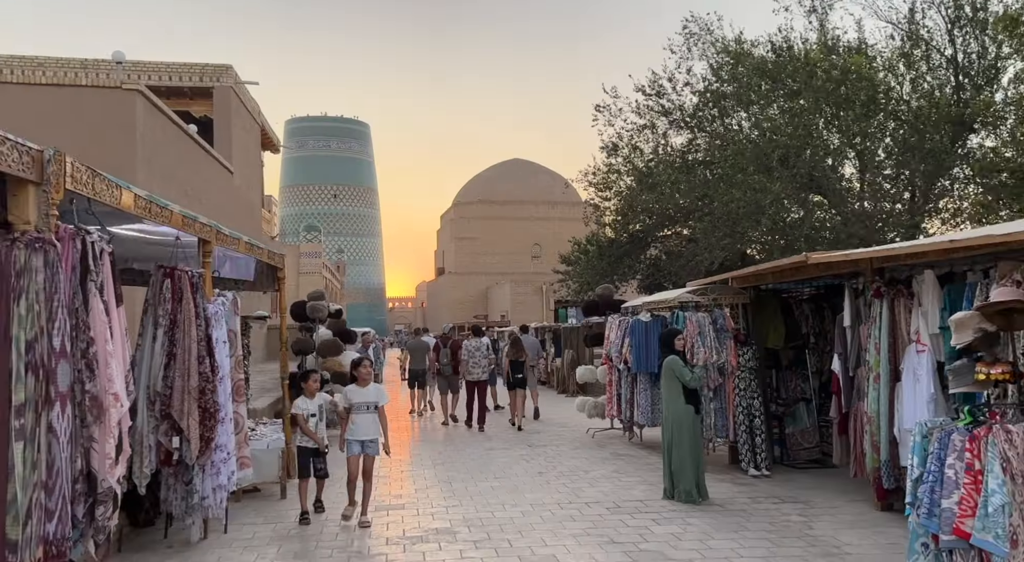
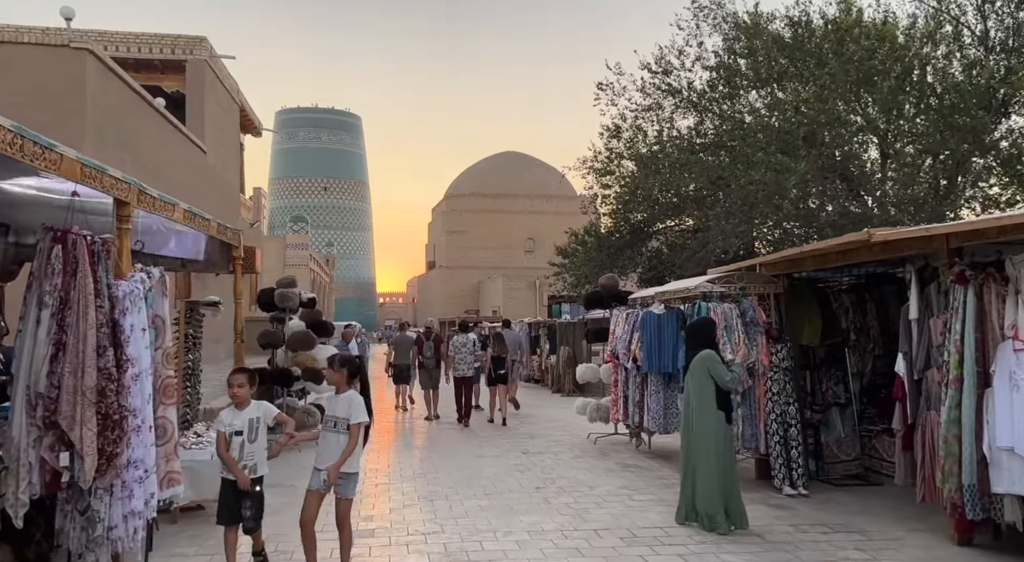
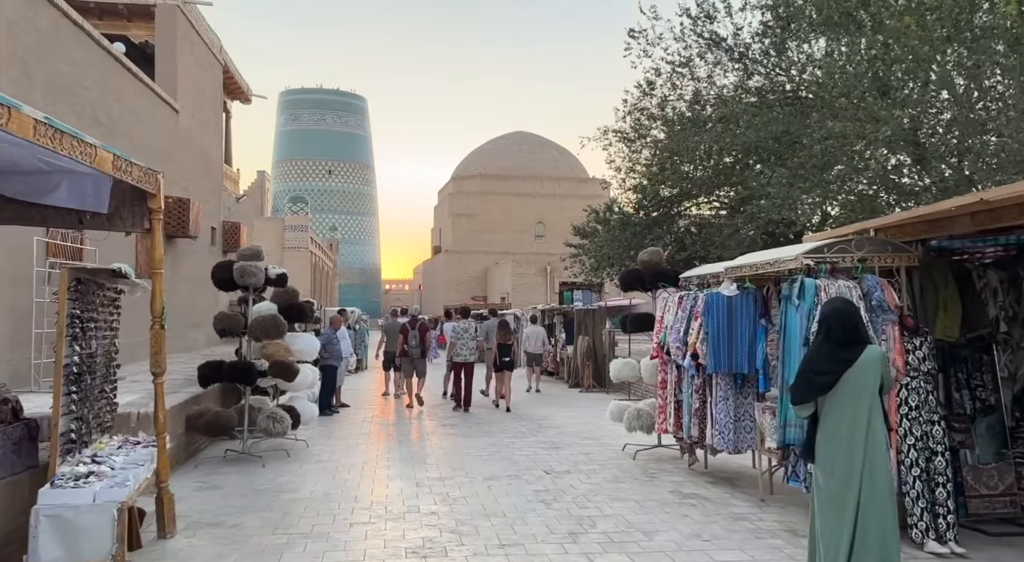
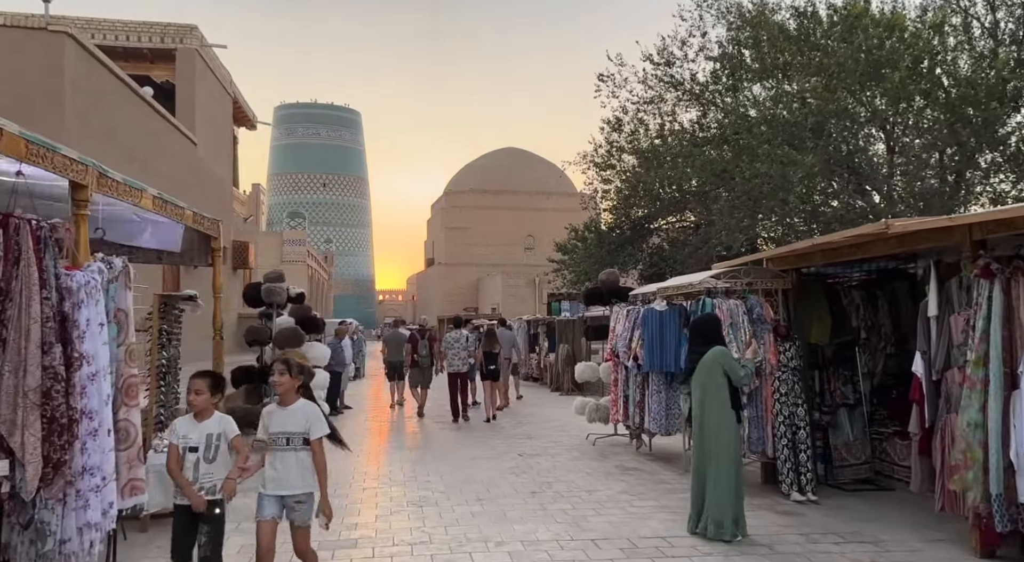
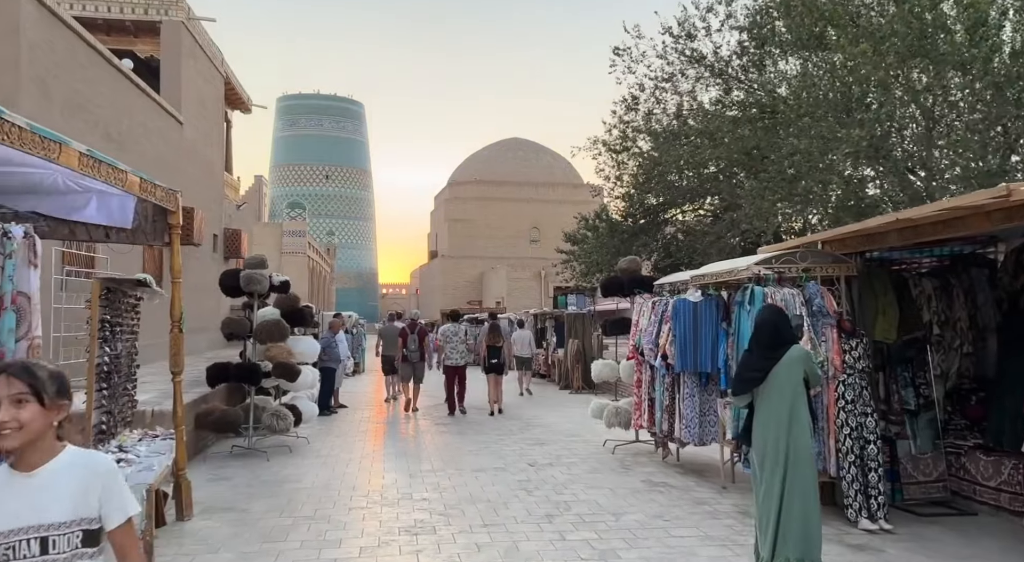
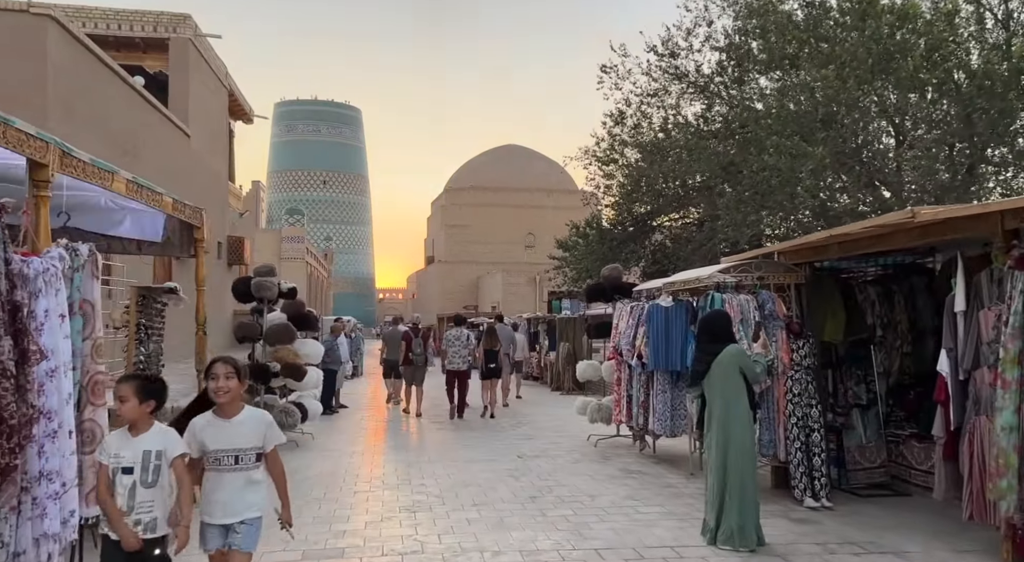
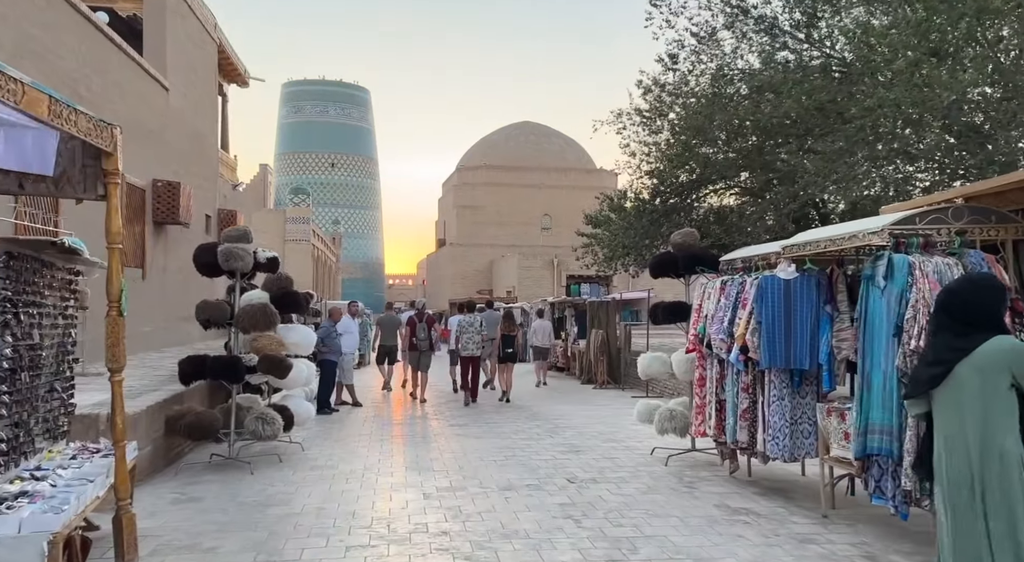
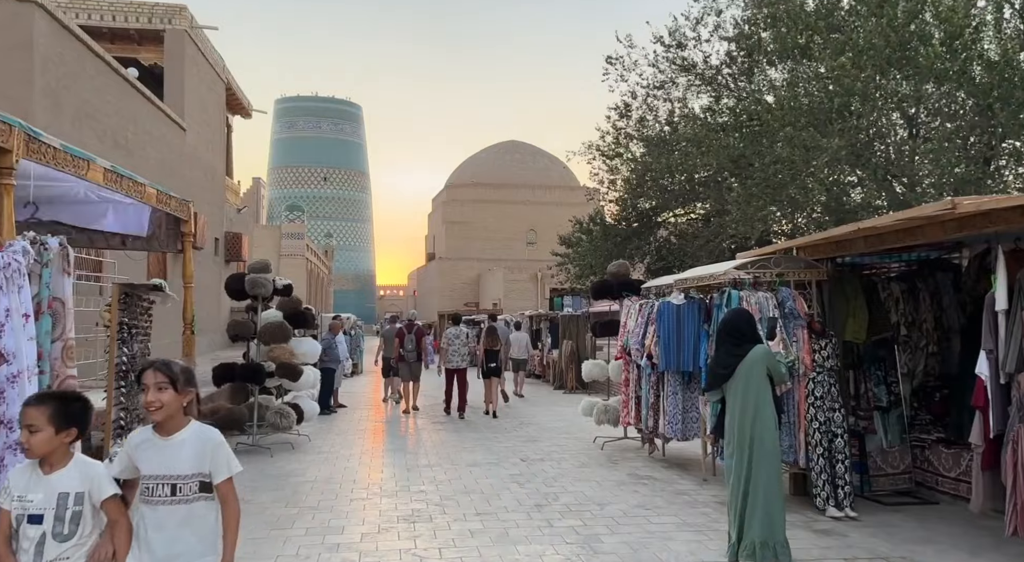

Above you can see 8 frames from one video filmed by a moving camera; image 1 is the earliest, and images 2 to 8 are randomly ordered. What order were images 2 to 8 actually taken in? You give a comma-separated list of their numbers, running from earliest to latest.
2, 4, 6, 8, 5, 3, 7
